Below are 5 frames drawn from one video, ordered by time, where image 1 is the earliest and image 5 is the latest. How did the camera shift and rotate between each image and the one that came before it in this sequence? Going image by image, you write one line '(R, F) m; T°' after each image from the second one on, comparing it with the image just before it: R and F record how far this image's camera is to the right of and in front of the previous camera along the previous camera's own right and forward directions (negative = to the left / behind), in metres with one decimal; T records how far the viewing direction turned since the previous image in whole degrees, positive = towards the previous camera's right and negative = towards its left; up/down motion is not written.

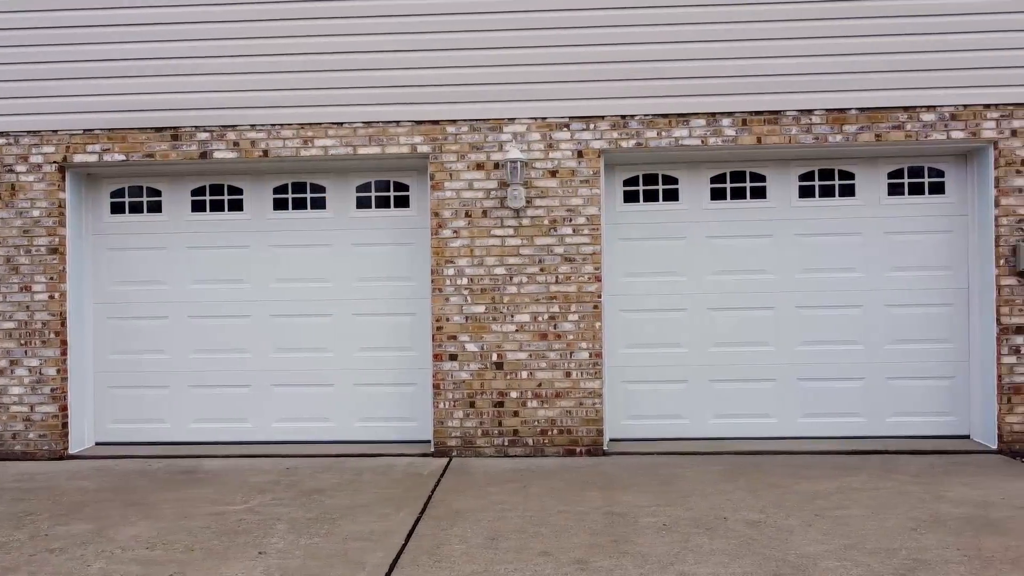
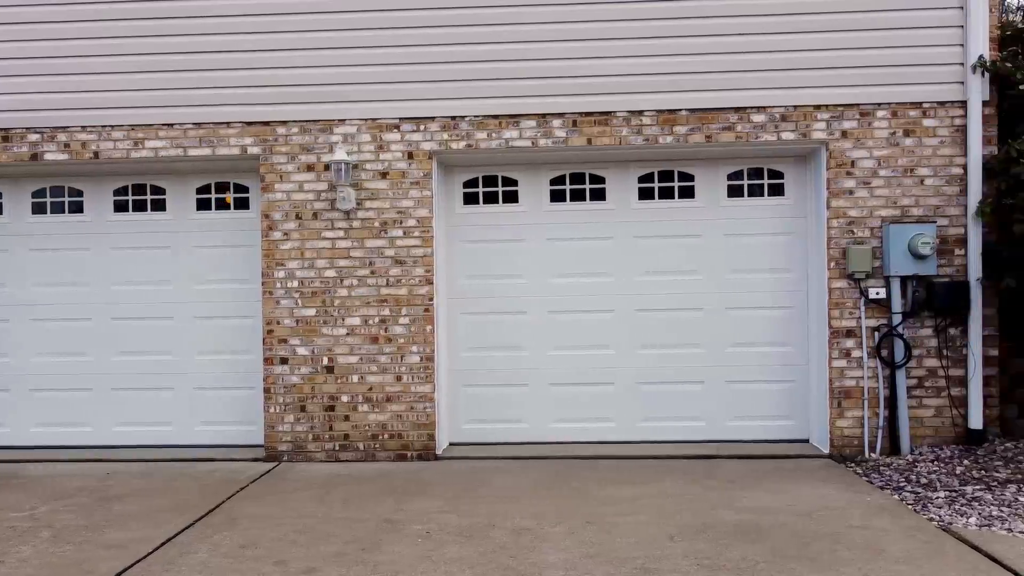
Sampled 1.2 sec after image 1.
(+1.4, +0.1) m; 0°
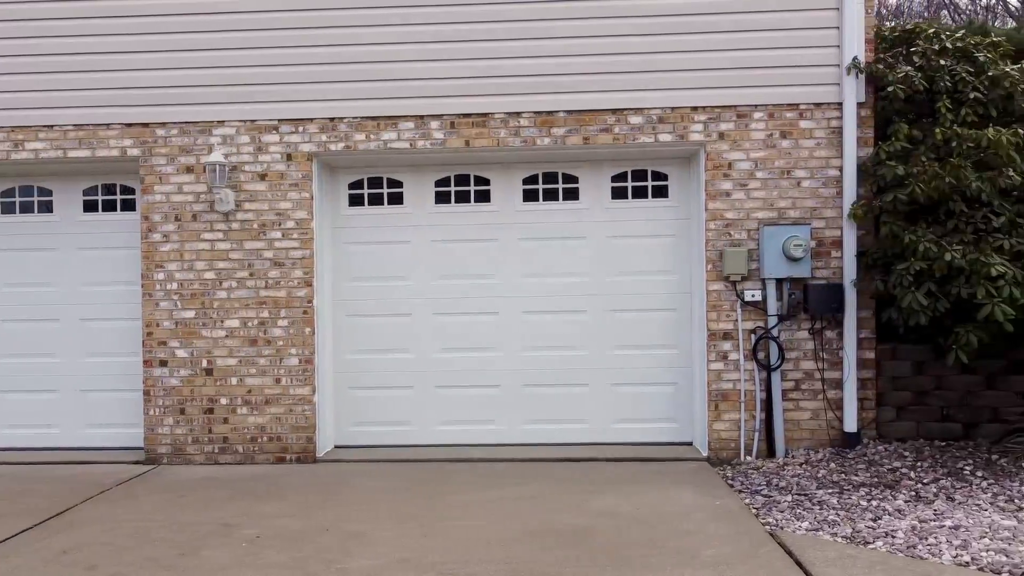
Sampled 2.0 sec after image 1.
(+1.0, 0.0) m; 0°
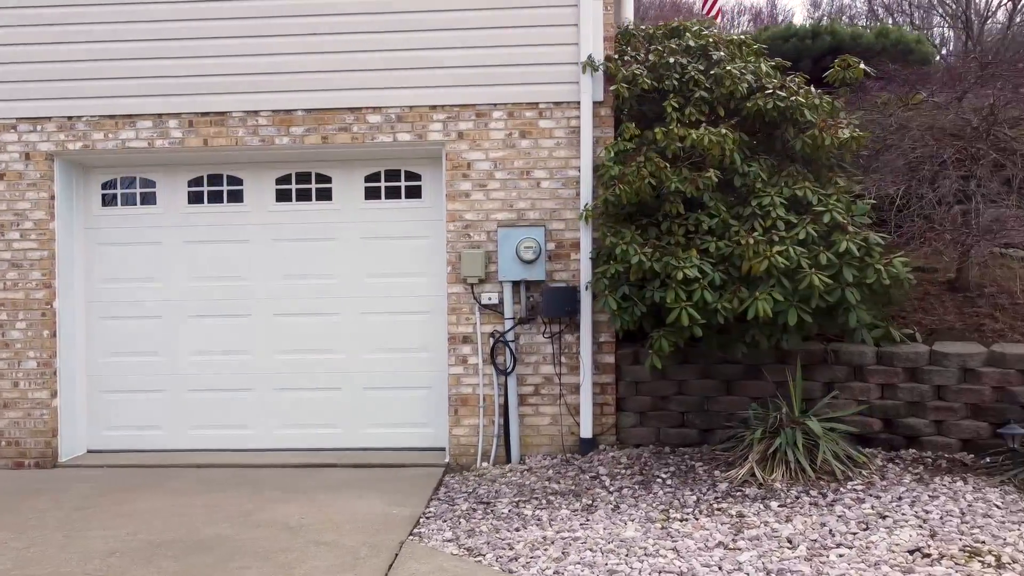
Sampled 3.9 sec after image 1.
(+2.1, +0.1) m; 0°
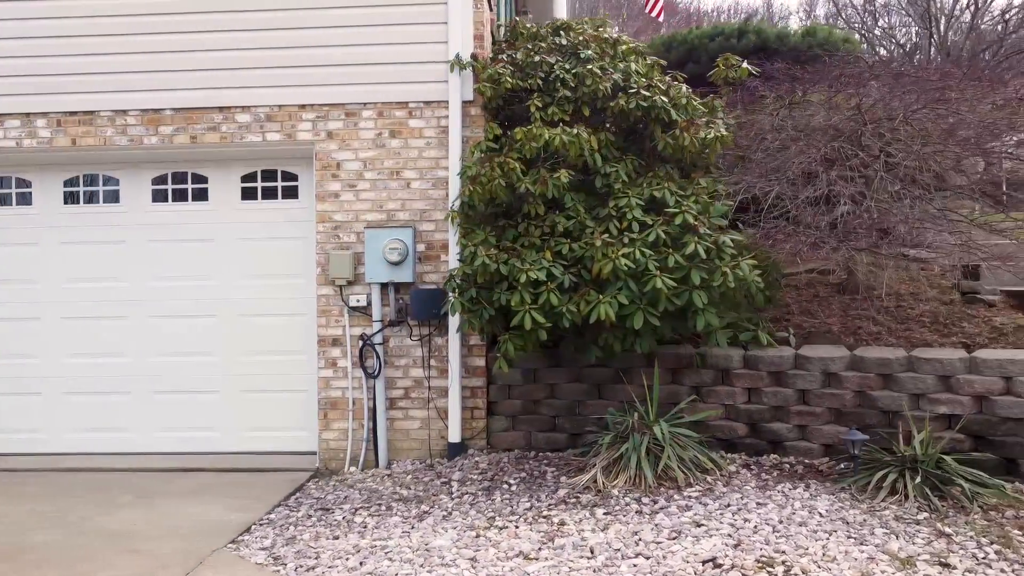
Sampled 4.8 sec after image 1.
(+1.0, +0.1) m; 0°
